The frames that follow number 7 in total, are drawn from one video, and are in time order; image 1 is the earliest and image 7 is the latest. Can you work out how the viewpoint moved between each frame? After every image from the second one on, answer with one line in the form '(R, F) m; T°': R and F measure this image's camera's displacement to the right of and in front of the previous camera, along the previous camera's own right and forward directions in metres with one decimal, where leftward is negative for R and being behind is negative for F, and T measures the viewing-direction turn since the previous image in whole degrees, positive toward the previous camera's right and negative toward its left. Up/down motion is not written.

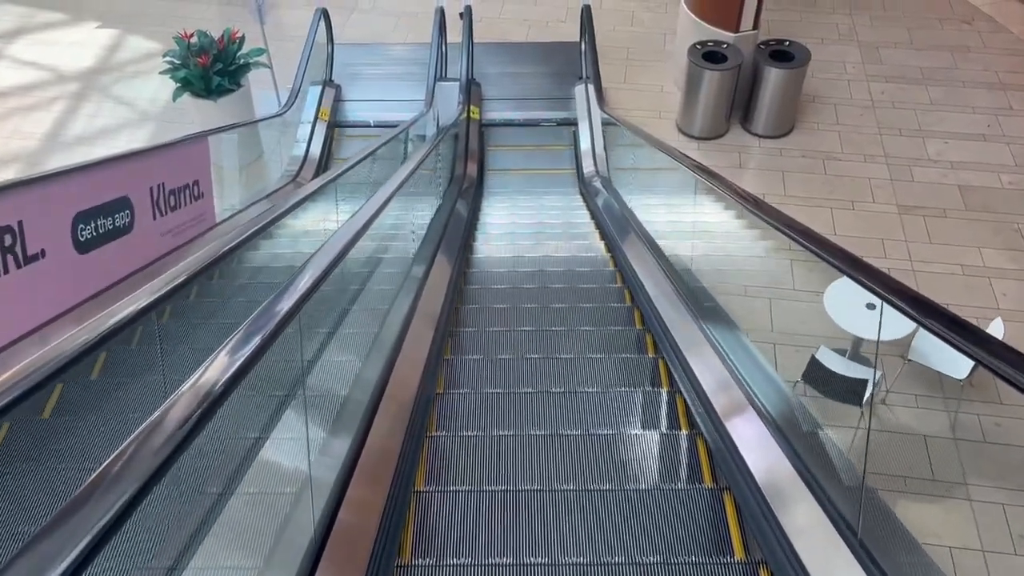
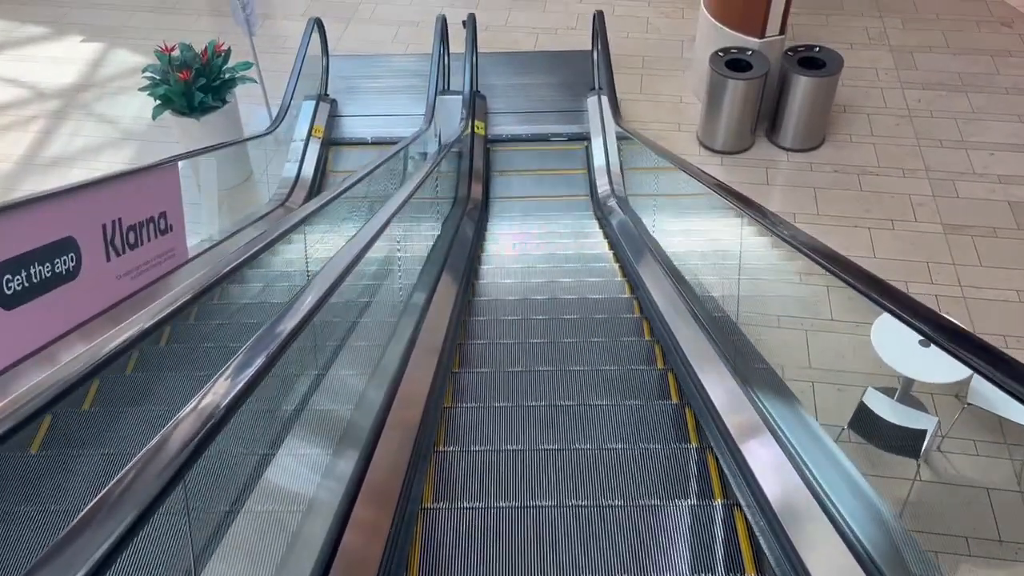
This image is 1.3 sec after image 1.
(0.0, +0.4) m; -1°
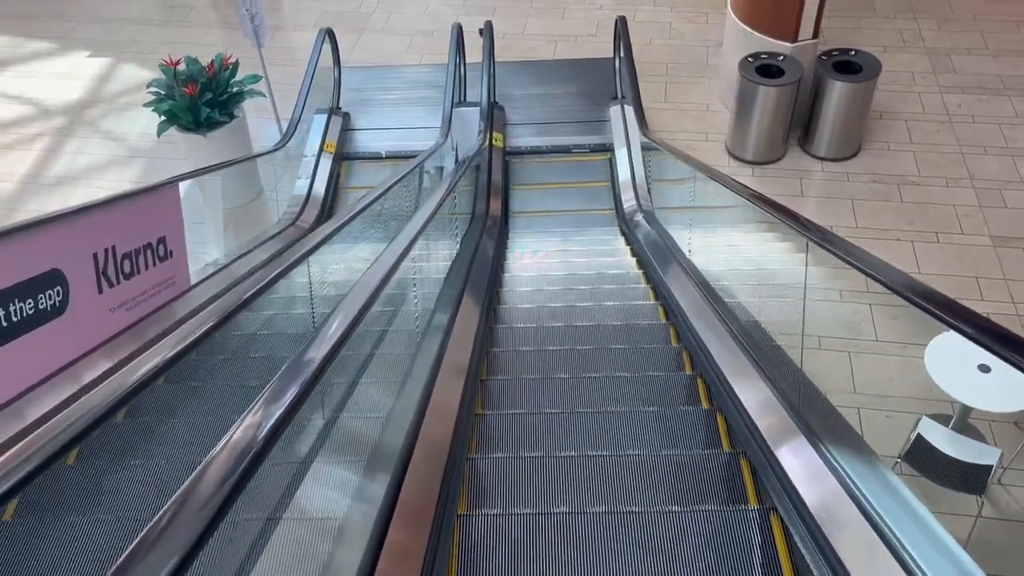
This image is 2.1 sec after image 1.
(0.0, +0.2) m; -1°
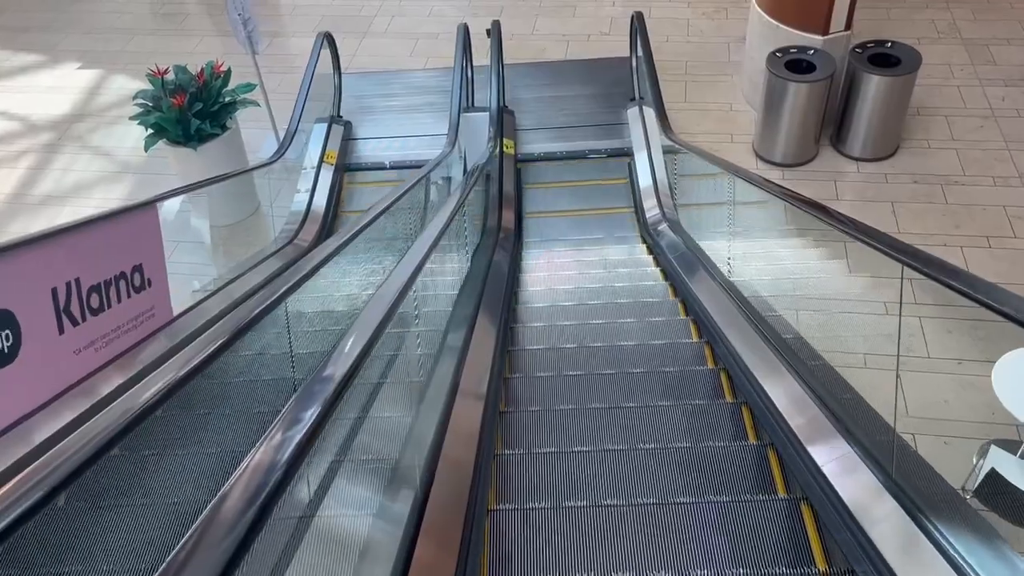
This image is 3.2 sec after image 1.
(0.0, +0.3) m; -1°
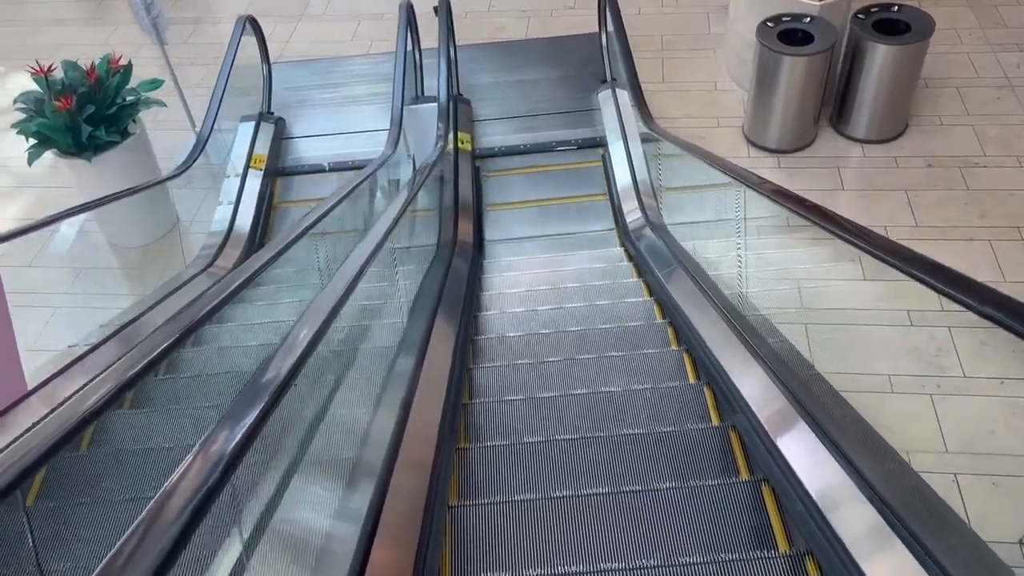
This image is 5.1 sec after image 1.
(+0.1, +0.6) m; +2°
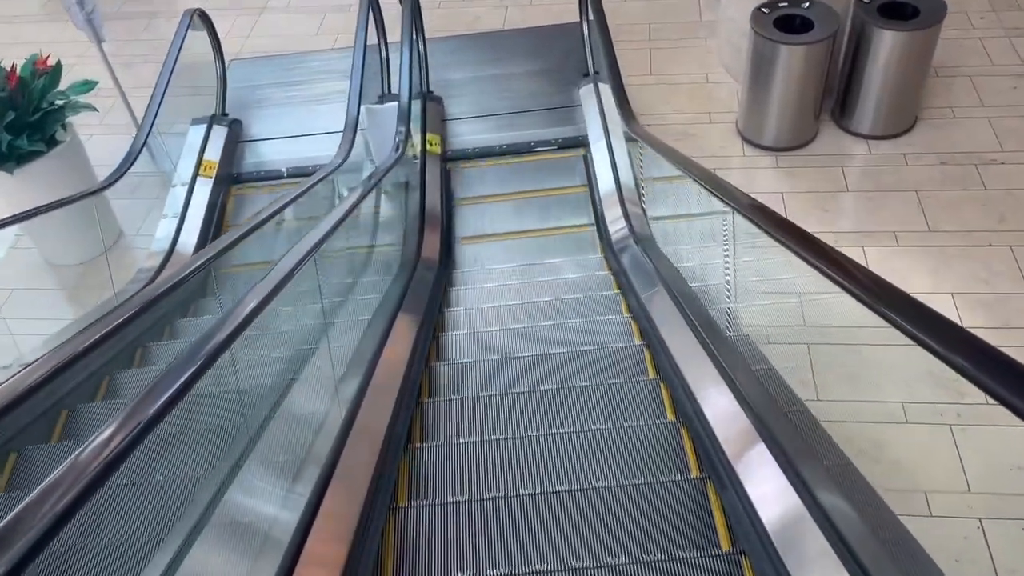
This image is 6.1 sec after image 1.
(+0.1, +0.3) m; 0°
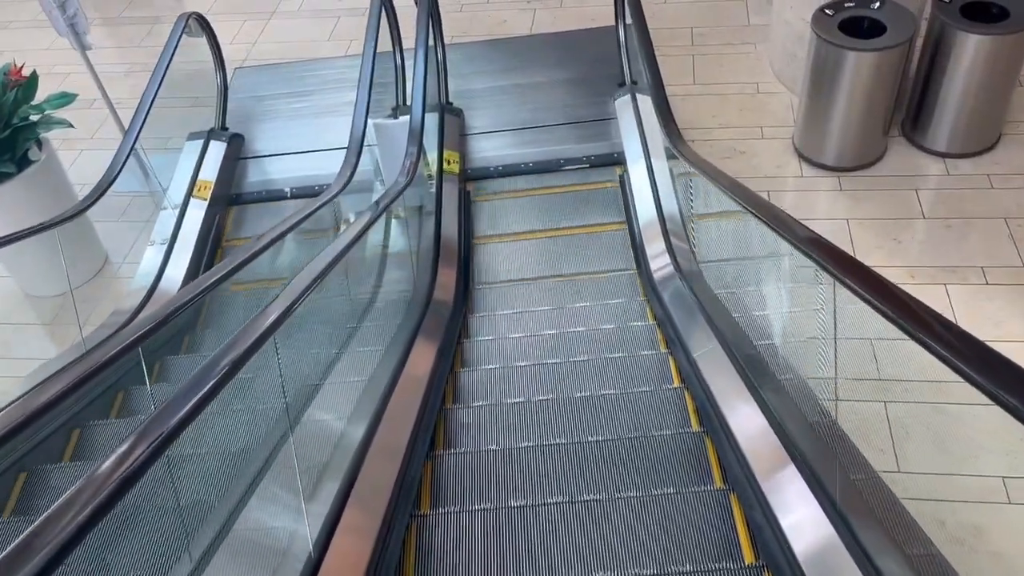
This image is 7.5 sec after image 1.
(0.0, +0.4) m; -2°
